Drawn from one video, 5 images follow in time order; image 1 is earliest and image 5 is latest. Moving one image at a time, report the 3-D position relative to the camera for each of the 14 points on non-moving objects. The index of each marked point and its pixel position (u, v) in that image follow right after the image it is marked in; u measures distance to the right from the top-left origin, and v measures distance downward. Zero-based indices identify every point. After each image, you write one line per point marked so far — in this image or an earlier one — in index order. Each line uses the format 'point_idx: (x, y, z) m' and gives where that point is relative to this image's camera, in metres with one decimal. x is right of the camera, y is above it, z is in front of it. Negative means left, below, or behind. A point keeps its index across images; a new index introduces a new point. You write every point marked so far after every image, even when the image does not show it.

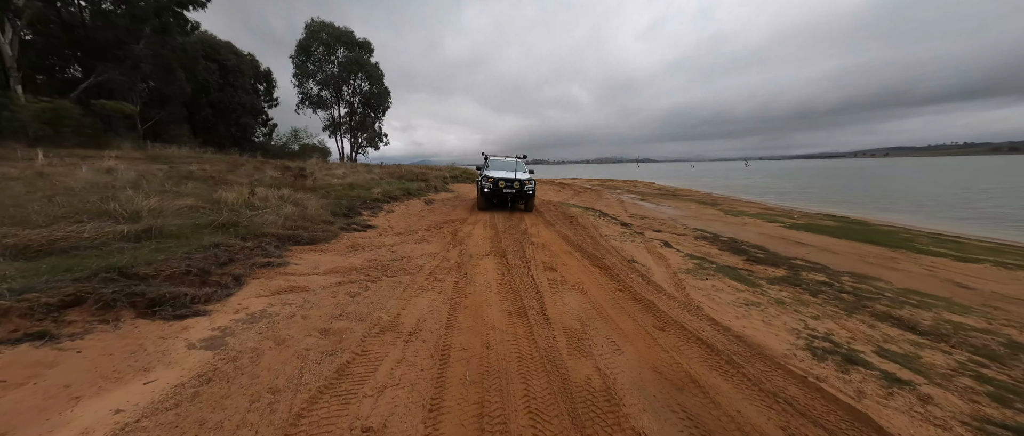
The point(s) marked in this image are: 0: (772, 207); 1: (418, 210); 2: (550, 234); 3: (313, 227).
0: (+14.4, +0.6, +19.0) m
1: (-3.1, +0.3, +11.3) m
2: (+1.0, -0.4, +8.8) m
3: (-3.7, -0.2, +6.4) m
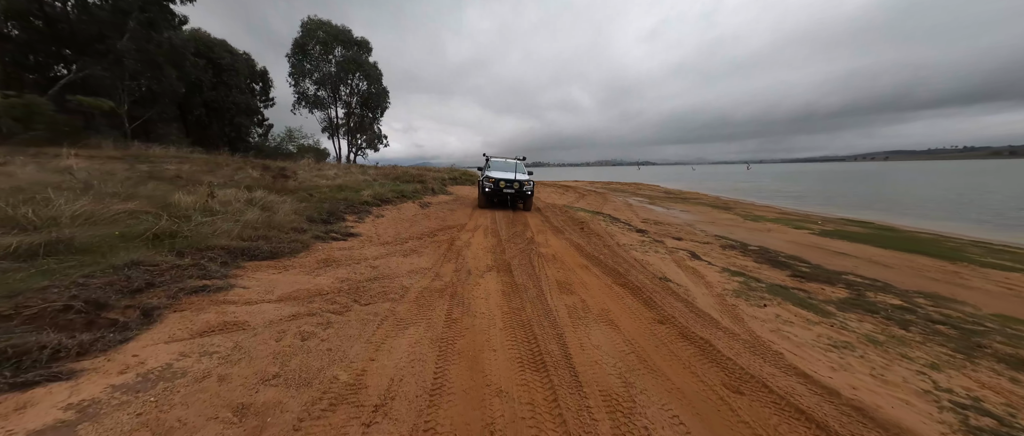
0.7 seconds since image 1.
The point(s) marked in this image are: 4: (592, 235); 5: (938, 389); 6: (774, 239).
0: (+14.5, +0.3, +17.9) m
1: (-3.0, +0.1, +10.2) m
2: (+1.1, -0.6, +7.7) m
3: (-3.6, -0.3, +5.3) m
4: (+2.0, -0.4, +8.6) m
5: (+3.4, -1.4, +2.7) m
6: (+8.2, -0.7, +10.7) m
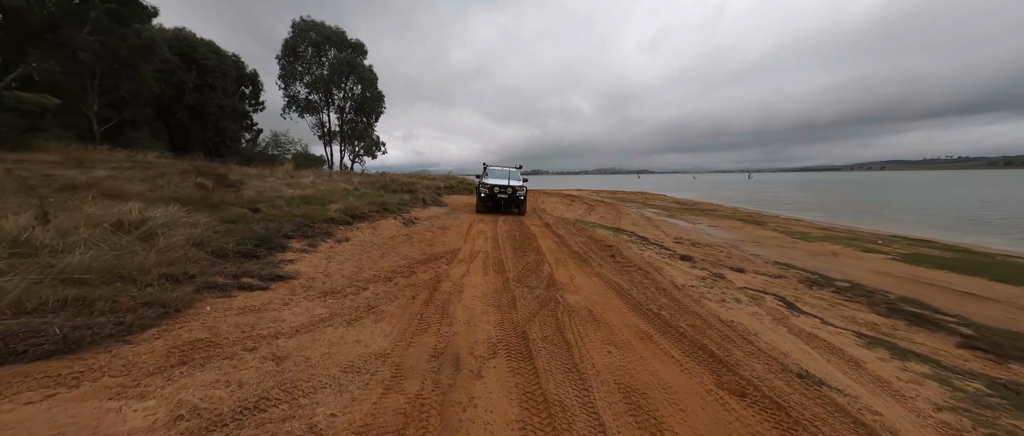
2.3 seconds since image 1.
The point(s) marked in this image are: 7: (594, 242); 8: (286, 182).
0: (+14.6, -0.4, +15.6) m
1: (-2.8, -0.4, +7.9) m
2: (+1.3, -1.0, +5.4) m
3: (-3.4, -0.7, +3.0) m
4: (+2.2, -0.9, +6.3) m
5: (+3.6, -1.7, +0.4) m
6: (+8.4, -1.2, +8.4) m
7: (+2.1, -0.6, +8.8) m
8: (-9.2, +1.5, +14.0) m
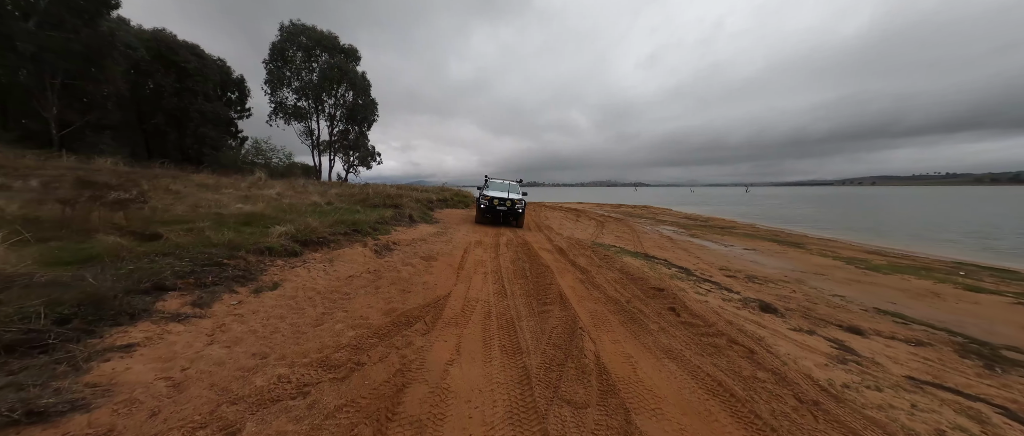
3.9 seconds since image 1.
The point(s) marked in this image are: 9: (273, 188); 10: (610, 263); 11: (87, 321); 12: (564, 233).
0: (+14.7, -1.3, +13.5) m
1: (-2.7, -0.9, +5.5) m
2: (+1.5, -1.5, +3.1) m
3: (-3.2, -1.0, +0.6) m
4: (+2.4, -1.4, +4.0) m
5: (+3.9, -2.0, -1.9) m
6: (+8.5, -1.8, +6.2) m
7: (+2.3, -1.2, +6.5) m
8: (-9.1, +0.8, +11.6) m
9: (-9.5, +1.2, +13.6) m
10: (+2.3, -1.1, +8.0) m
11: (-3.5, -0.8, +2.8) m
12: (+2.1, -0.6, +13.7) m
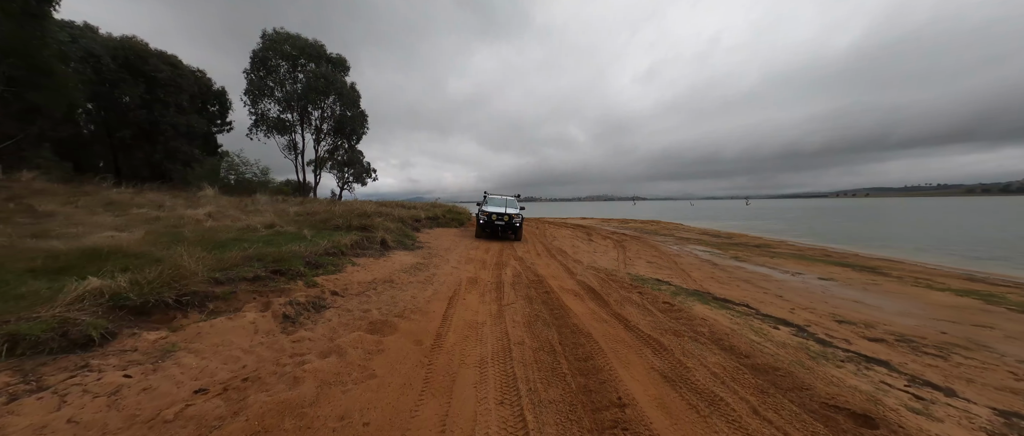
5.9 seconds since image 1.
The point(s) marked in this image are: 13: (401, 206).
0: (+14.9, -1.9, +10.5) m
1: (-2.4, -1.3, +2.4) m
2: (+1.7, -1.7, 0.0) m
3: (-3.0, -1.2, -2.5) m
4: (+2.6, -1.7, +0.9) m
5: (+4.1, -2.0, -5.0) m
6: (+8.8, -2.1, +3.1) m
7: (+2.5, -1.6, +3.4) m
8: (-8.9, +0.1, +8.6) m
9: (-9.4, +0.4, +10.6) m
10: (+2.5, -1.5, +5.0) m
11: (-3.3, -1.1, -0.3) m
12: (+2.3, -1.3, +10.7) m
13: (-5.9, +0.6, +18.1) m
